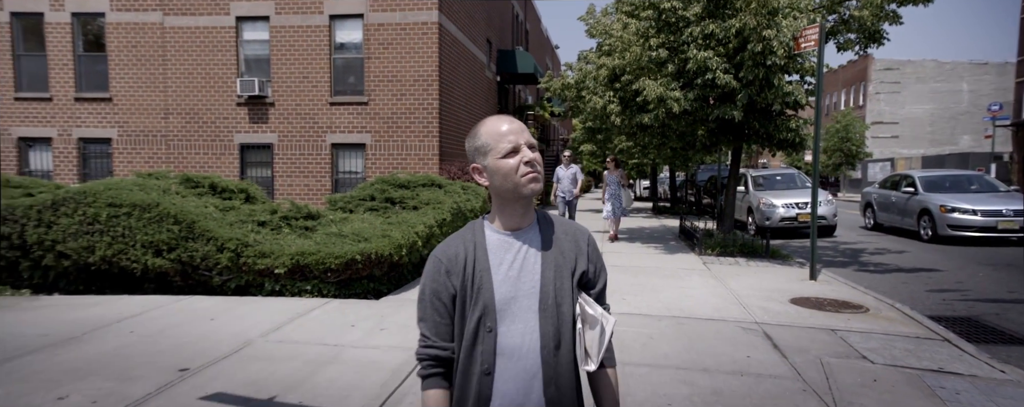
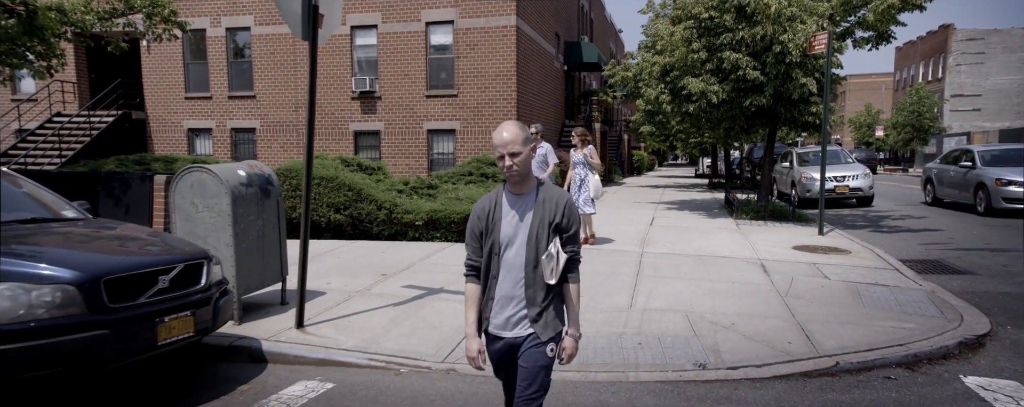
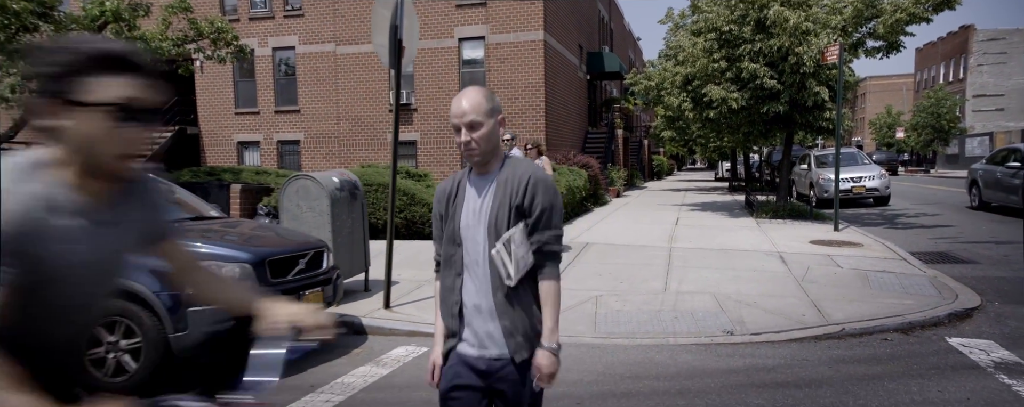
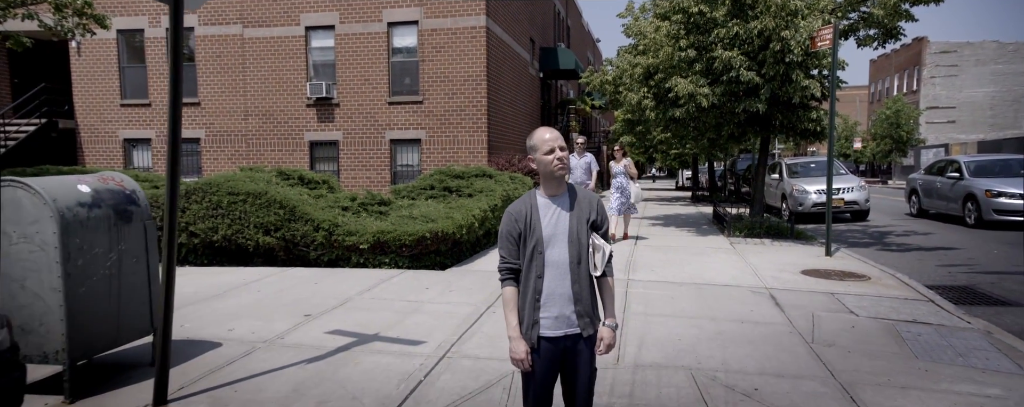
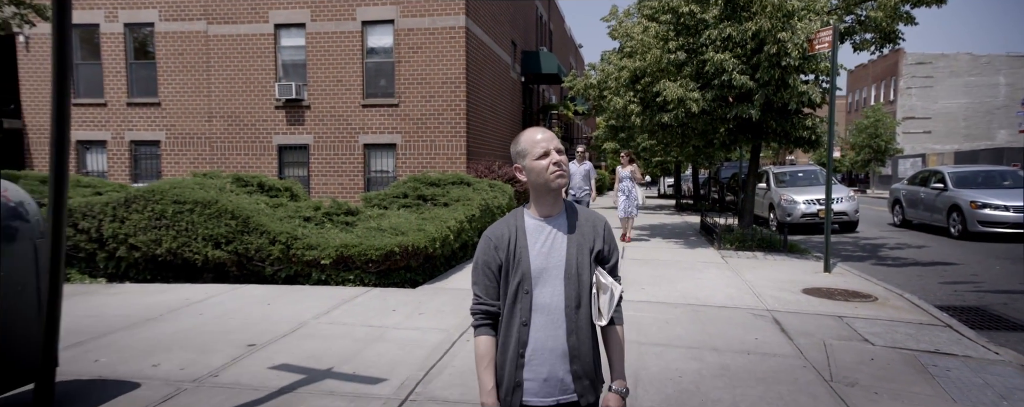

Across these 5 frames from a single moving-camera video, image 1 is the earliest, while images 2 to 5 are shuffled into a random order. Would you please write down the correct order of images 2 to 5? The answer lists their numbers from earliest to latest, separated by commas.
5, 4, 2, 3
